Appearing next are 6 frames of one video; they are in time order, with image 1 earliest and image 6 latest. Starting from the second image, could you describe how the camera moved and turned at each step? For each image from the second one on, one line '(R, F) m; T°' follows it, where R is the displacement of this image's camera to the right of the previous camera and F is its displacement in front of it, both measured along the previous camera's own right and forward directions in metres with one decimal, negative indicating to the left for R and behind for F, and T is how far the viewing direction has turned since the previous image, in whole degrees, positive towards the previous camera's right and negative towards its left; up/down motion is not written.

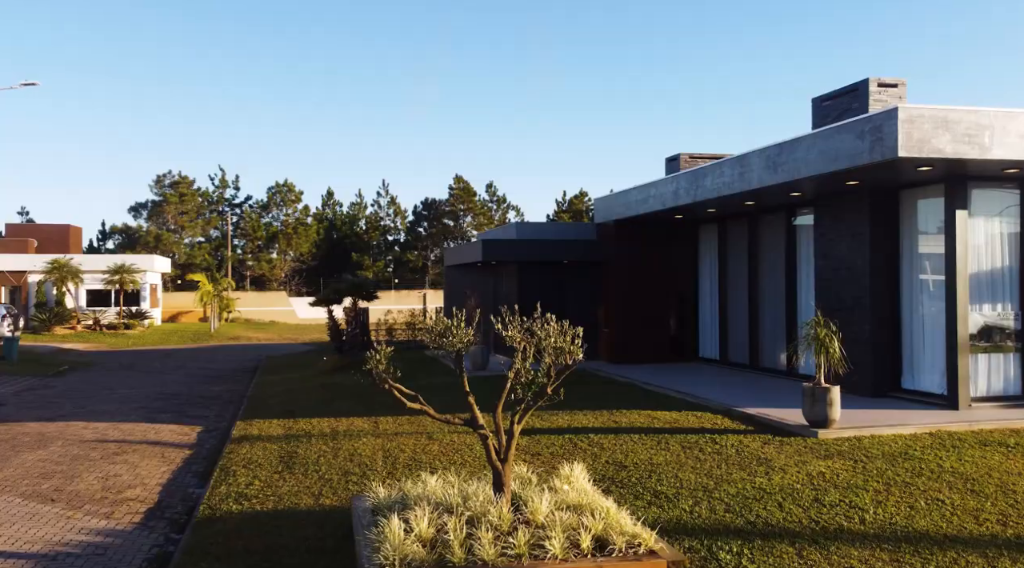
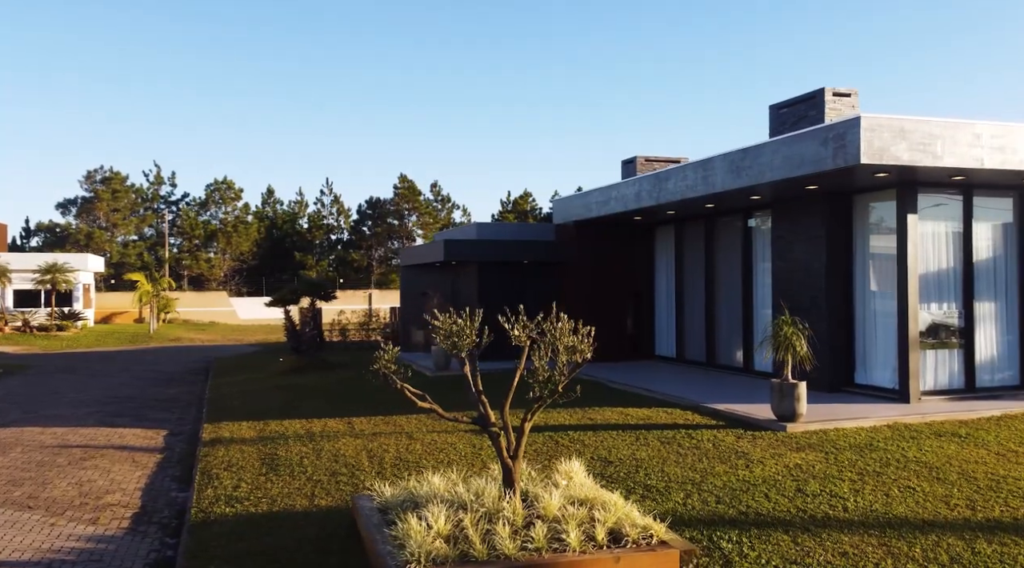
(-0.6, -0.1) m; +5°
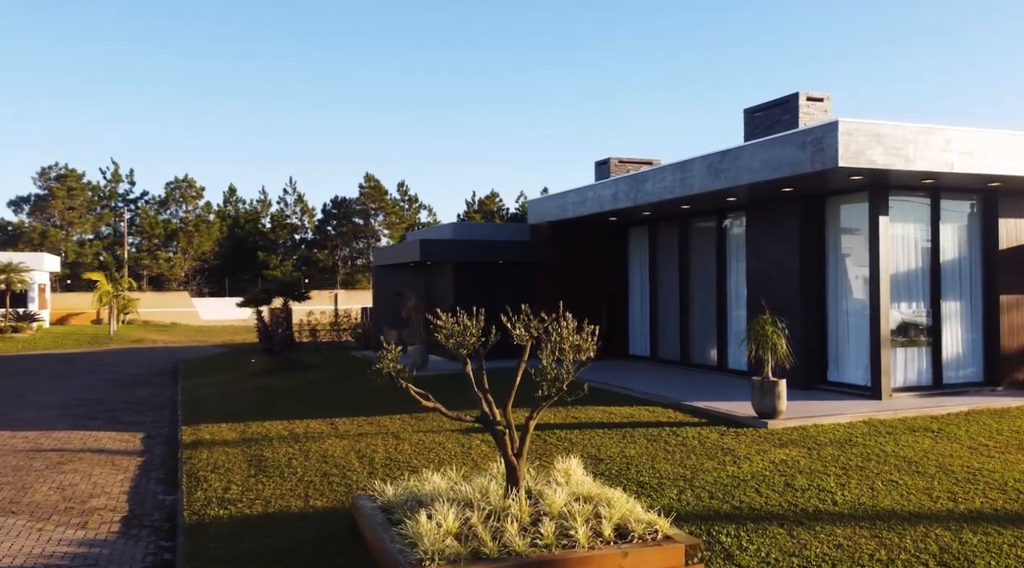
(-0.4, -0.1) m; +3°
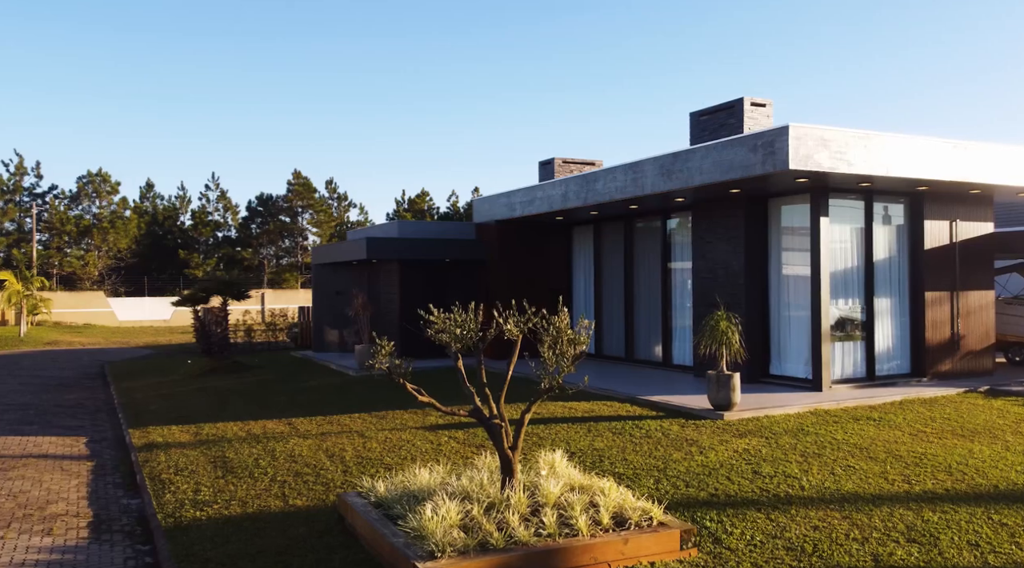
(-0.7, -0.1) m; +6°
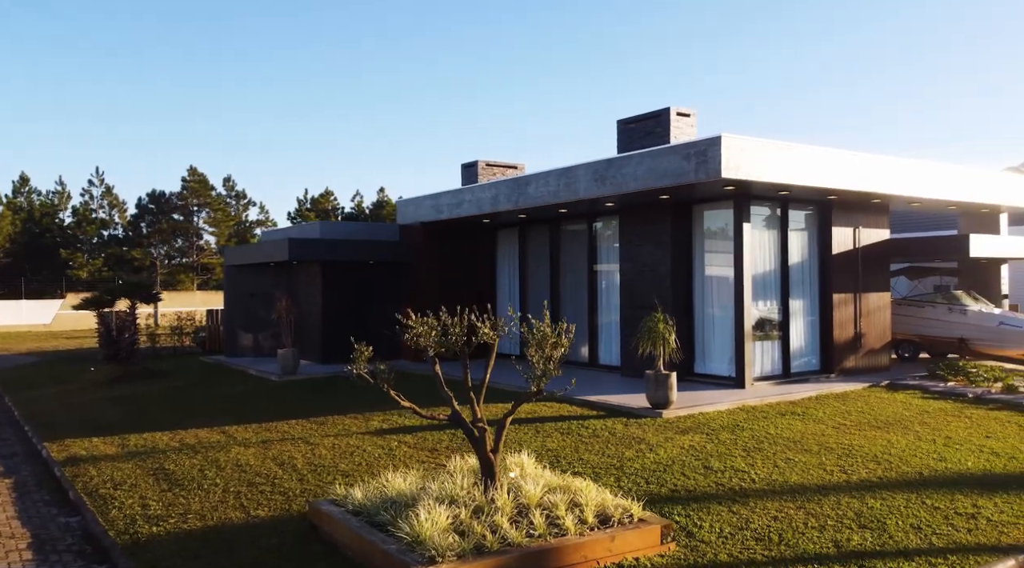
(-0.8, 0.0) m; +8°
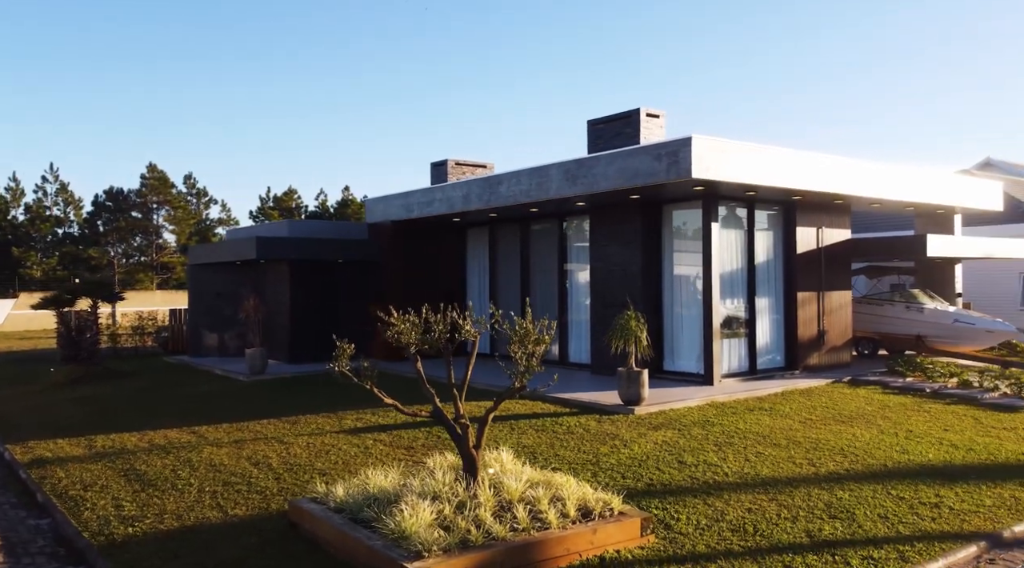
(-0.2, 0.0) m; +3°
